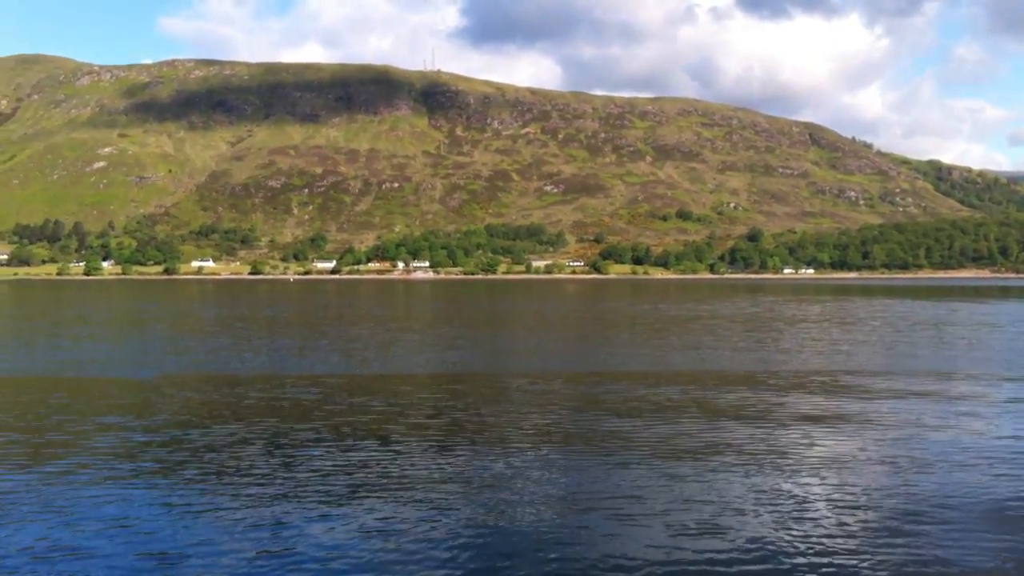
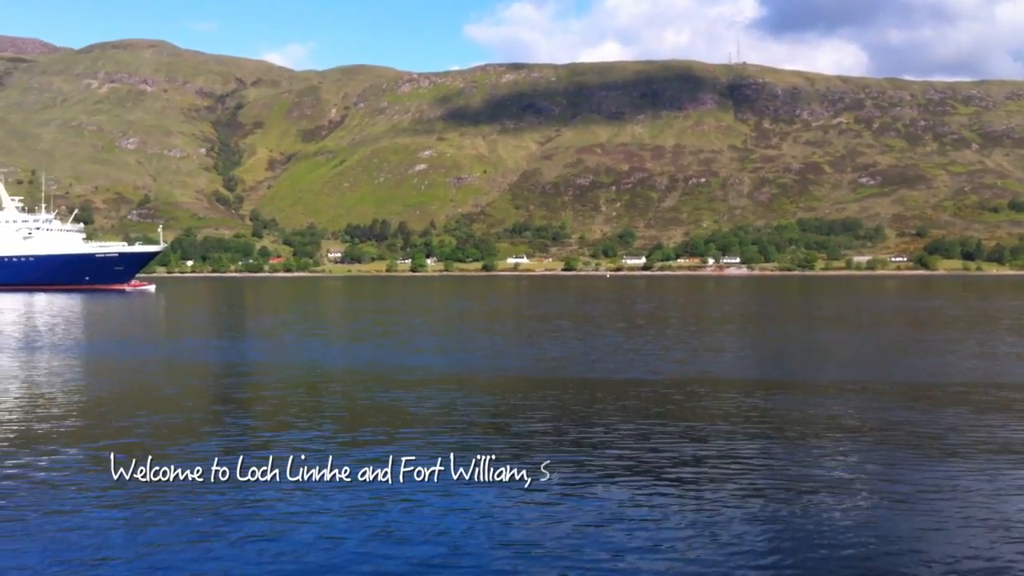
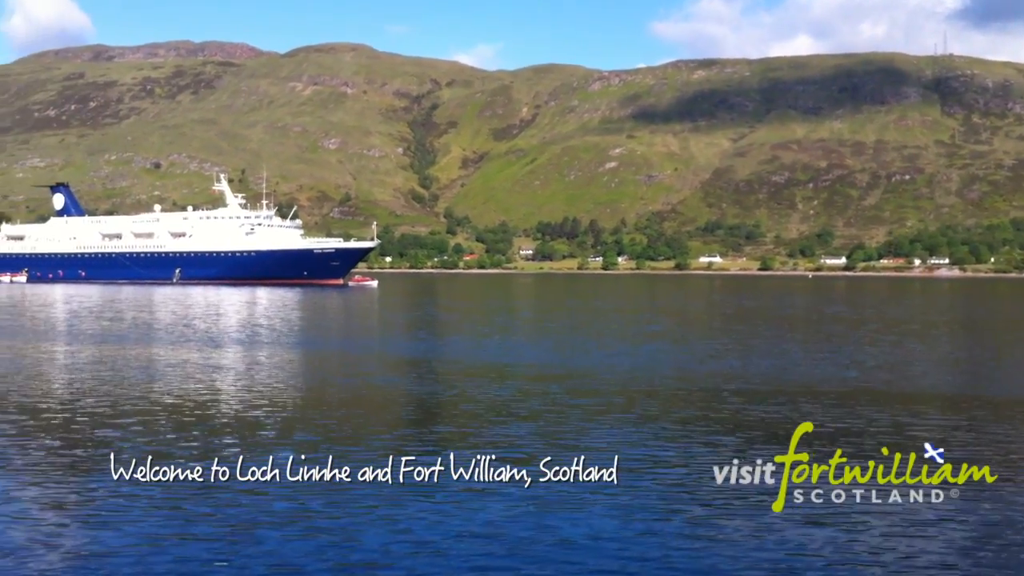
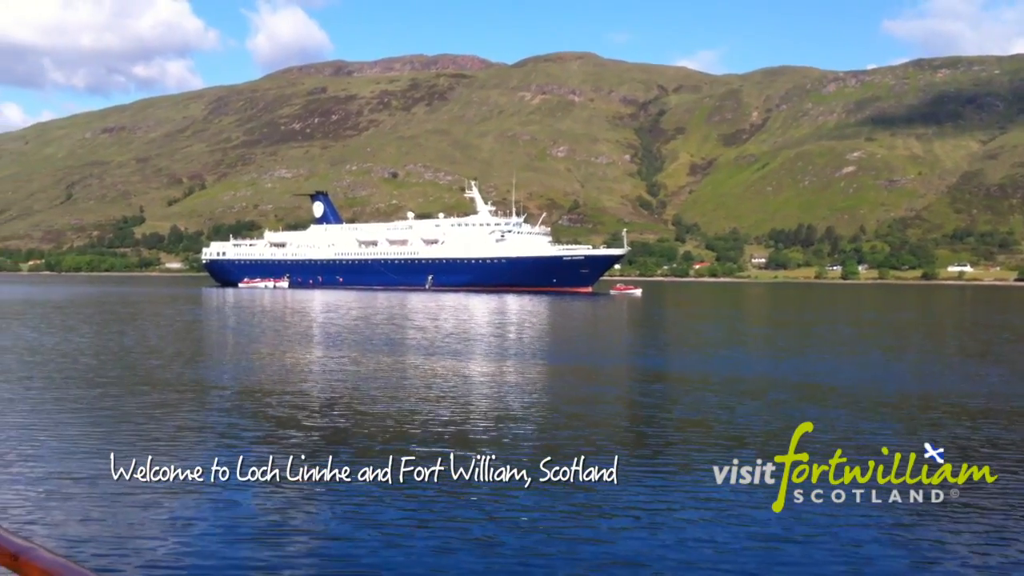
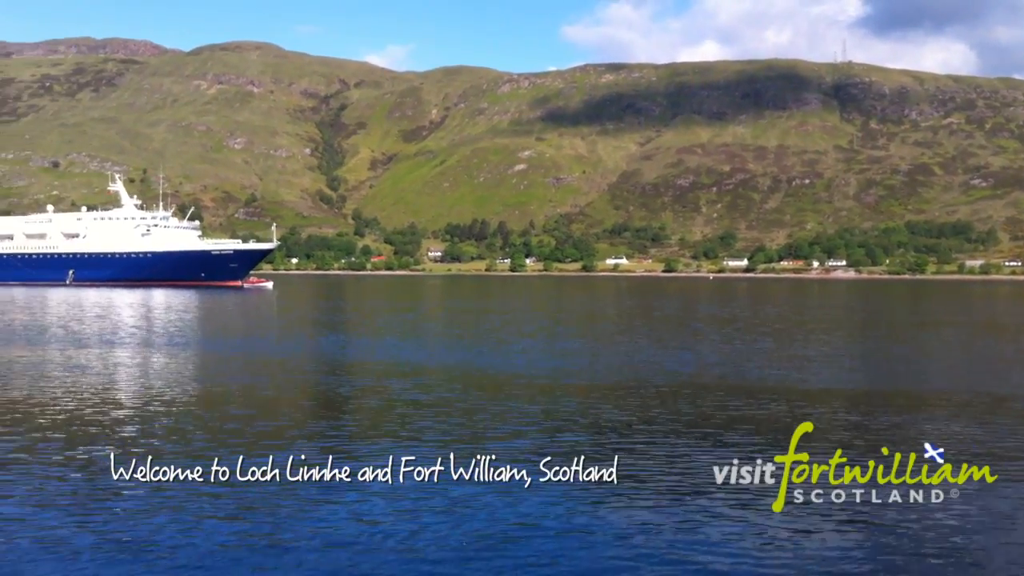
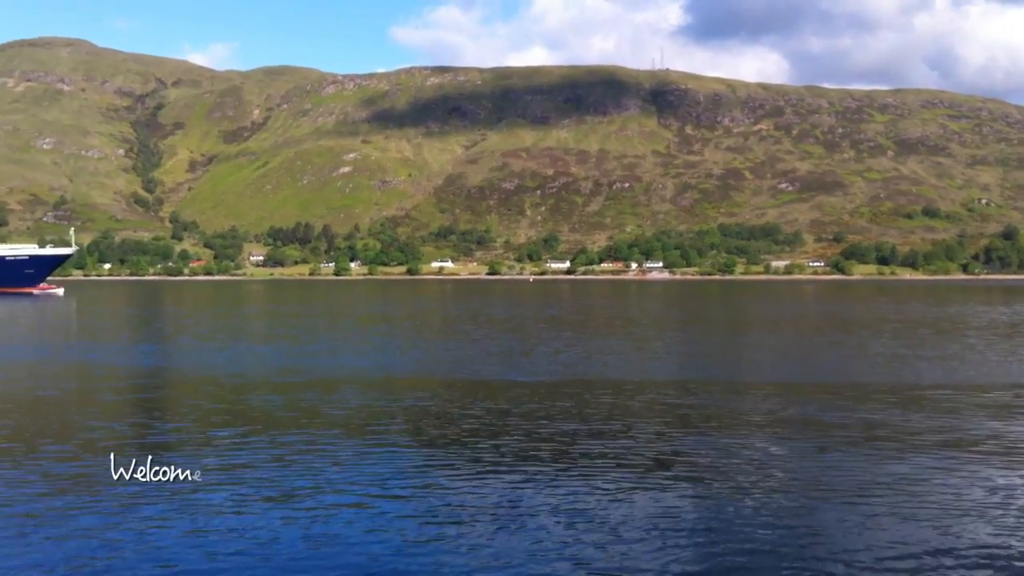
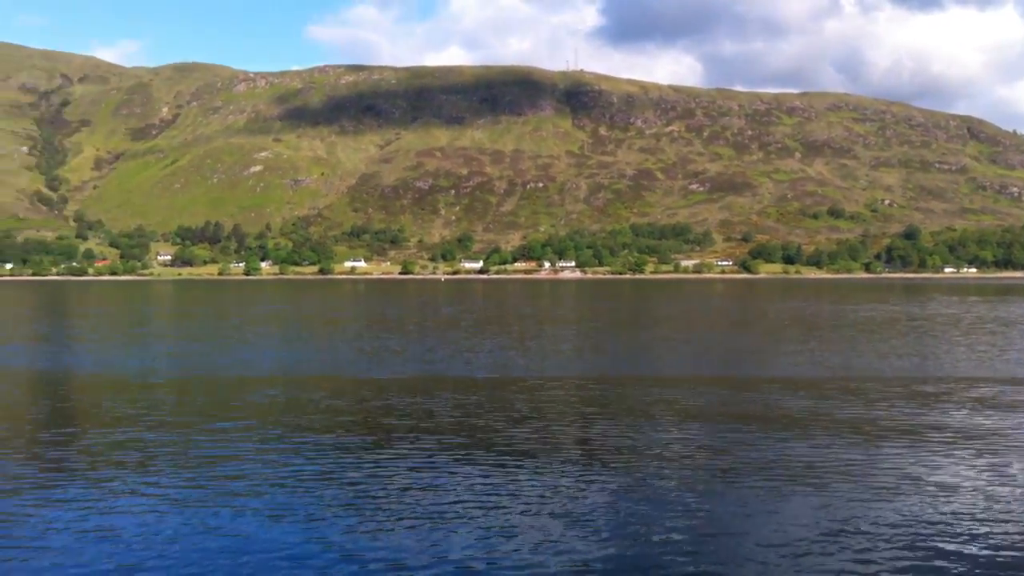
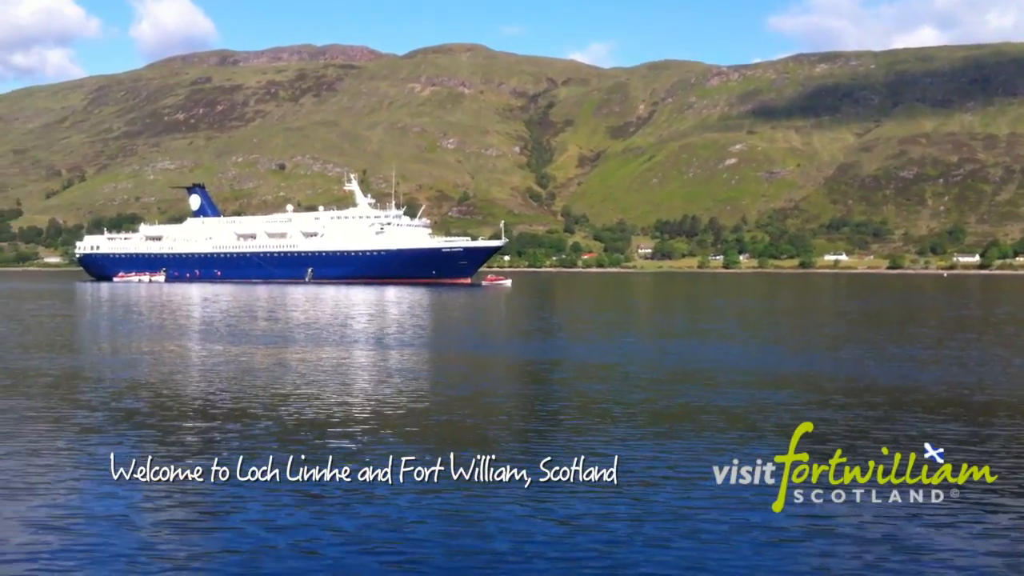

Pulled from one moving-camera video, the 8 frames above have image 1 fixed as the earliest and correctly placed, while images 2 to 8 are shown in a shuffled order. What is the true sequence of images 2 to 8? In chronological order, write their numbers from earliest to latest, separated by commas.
7, 6, 2, 5, 3, 8, 4
